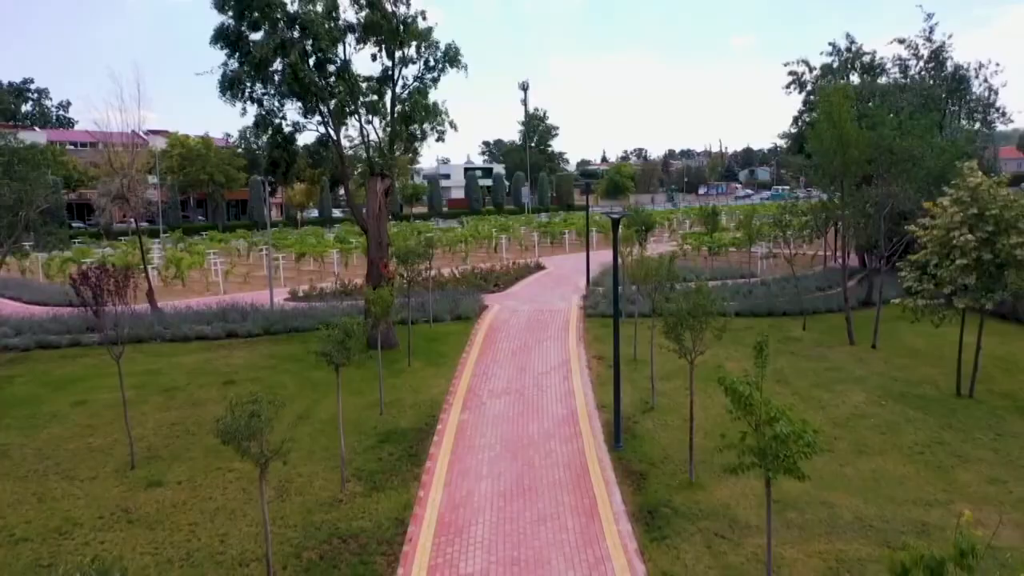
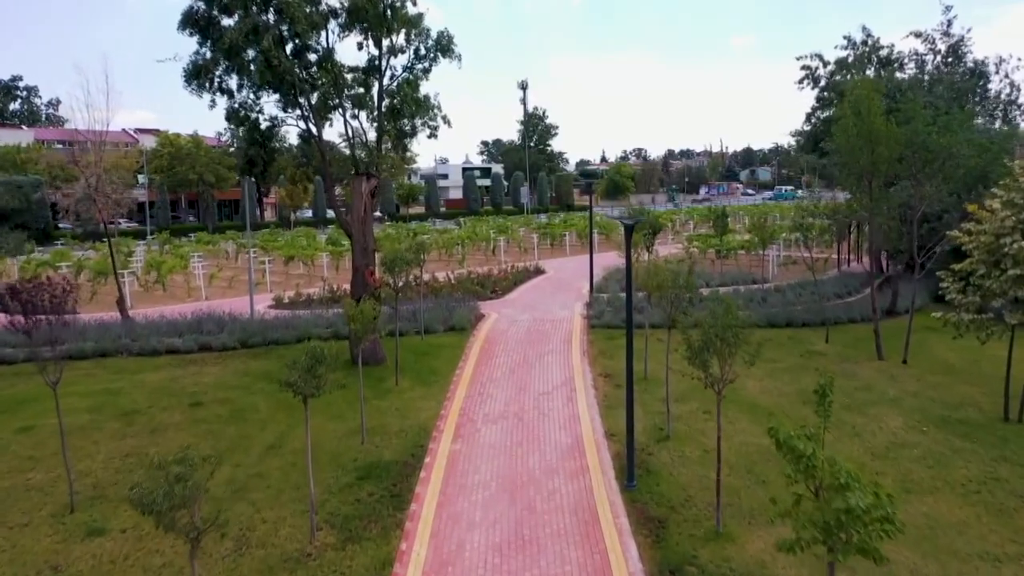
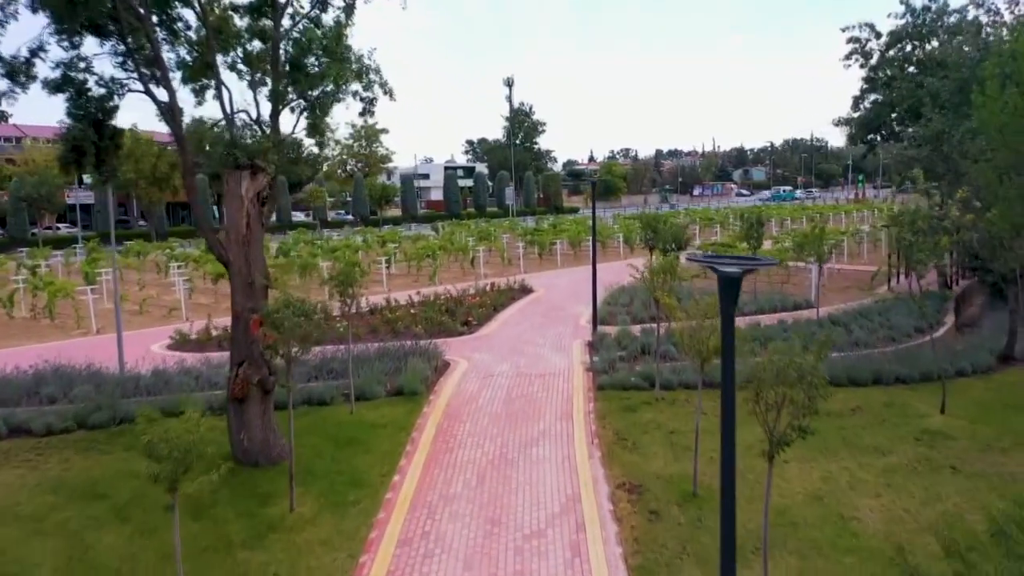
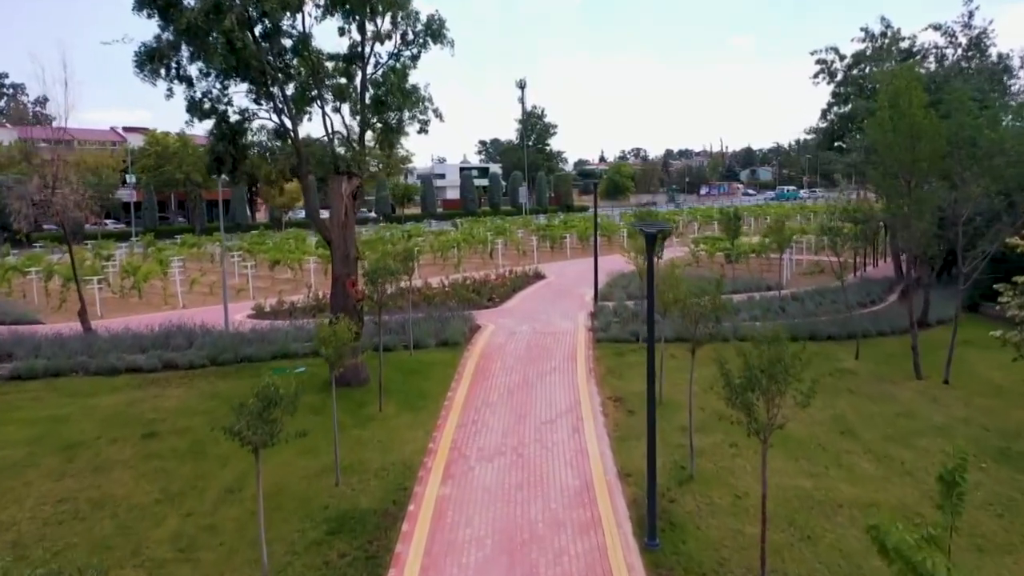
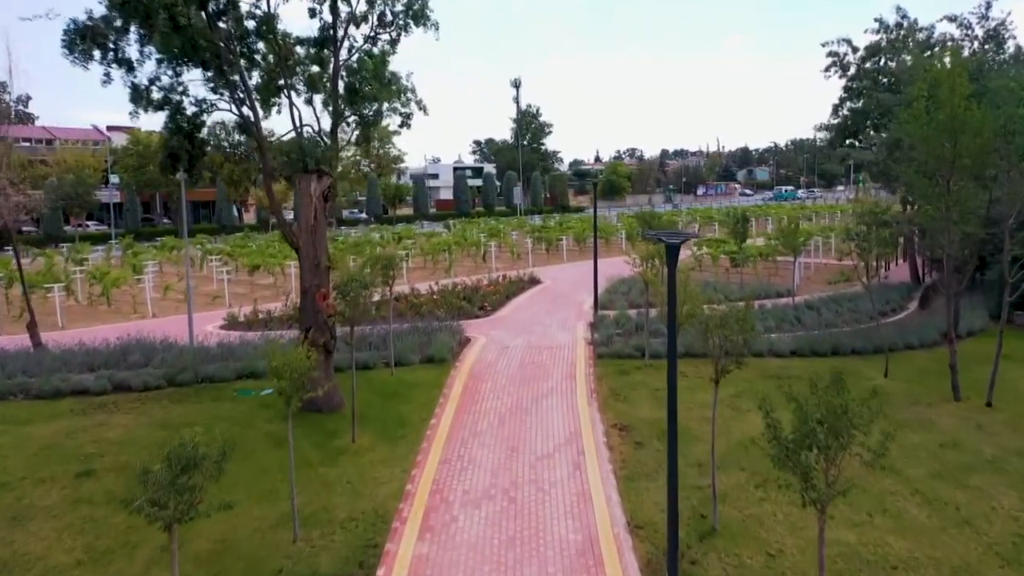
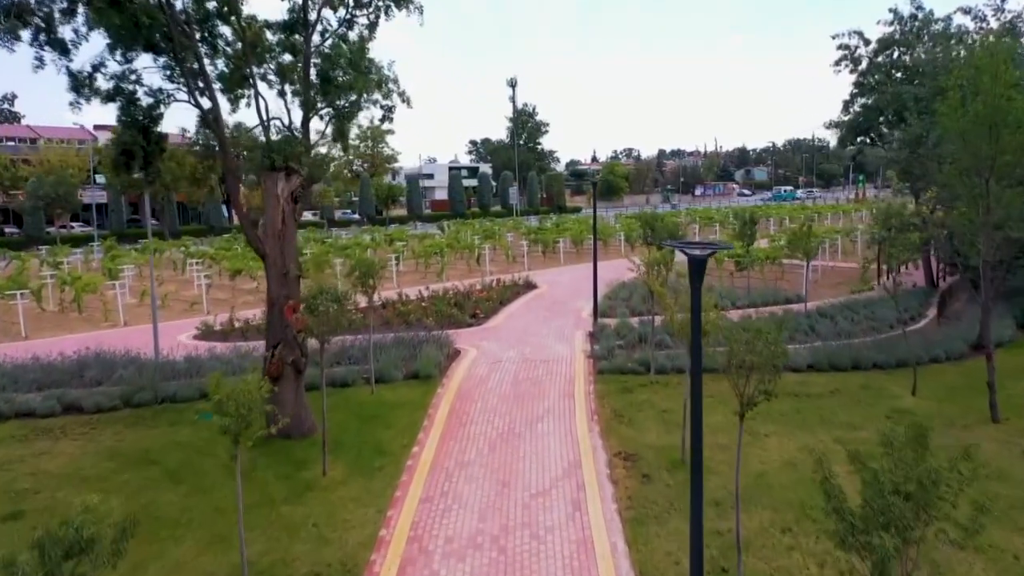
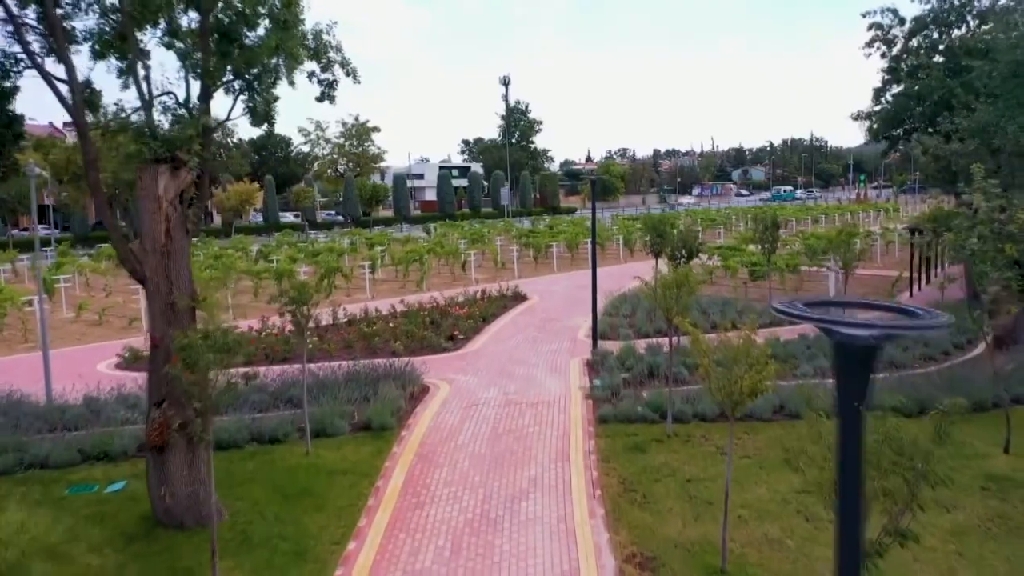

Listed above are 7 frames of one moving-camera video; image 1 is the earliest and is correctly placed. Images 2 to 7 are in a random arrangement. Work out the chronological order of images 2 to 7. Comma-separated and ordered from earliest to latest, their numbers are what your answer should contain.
2, 4, 5, 6, 3, 7
